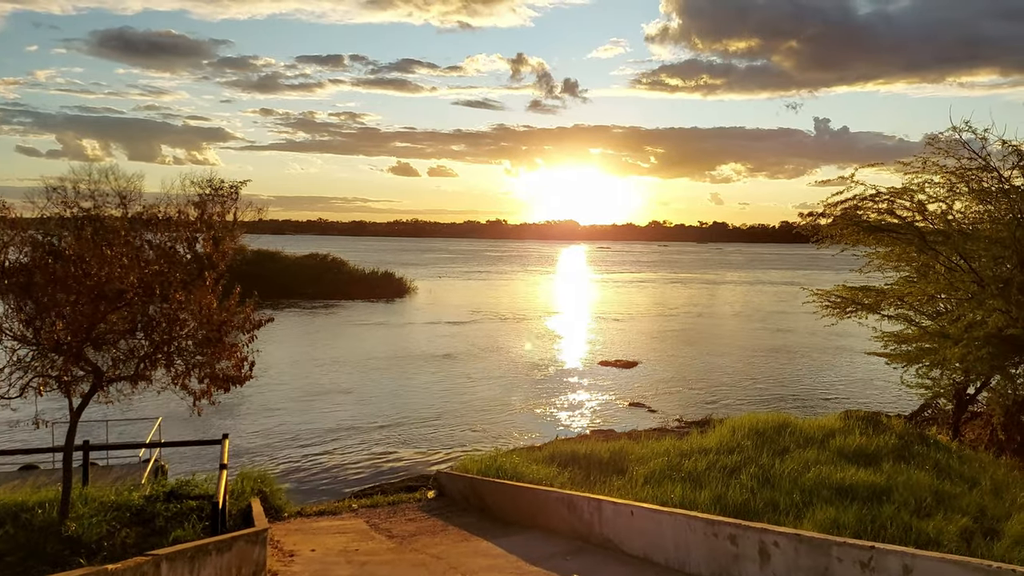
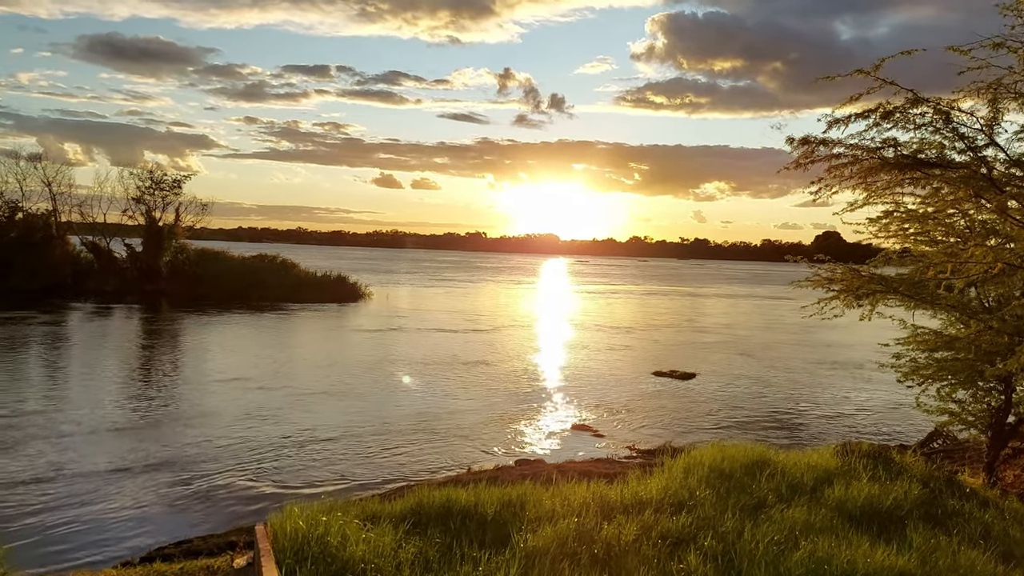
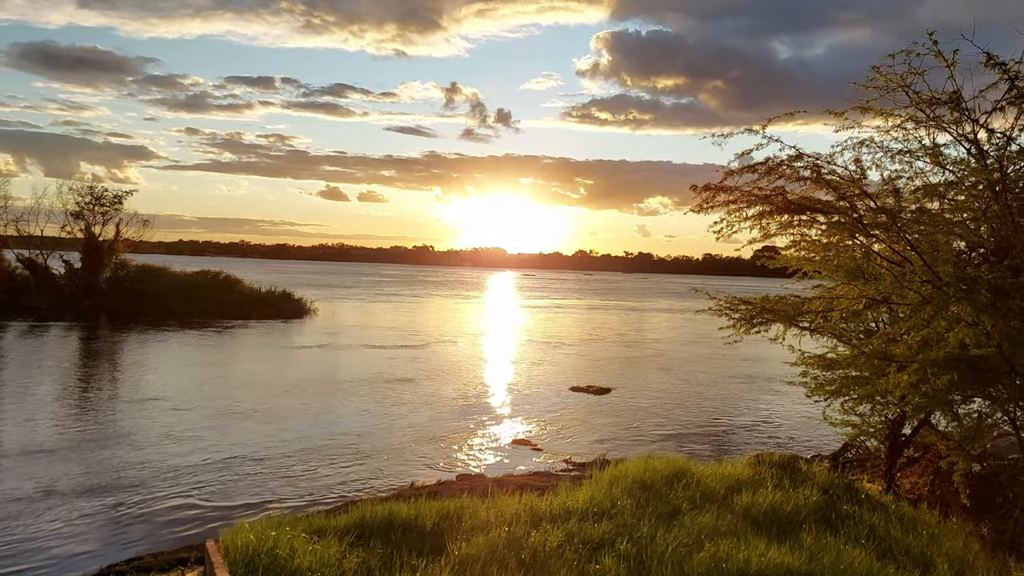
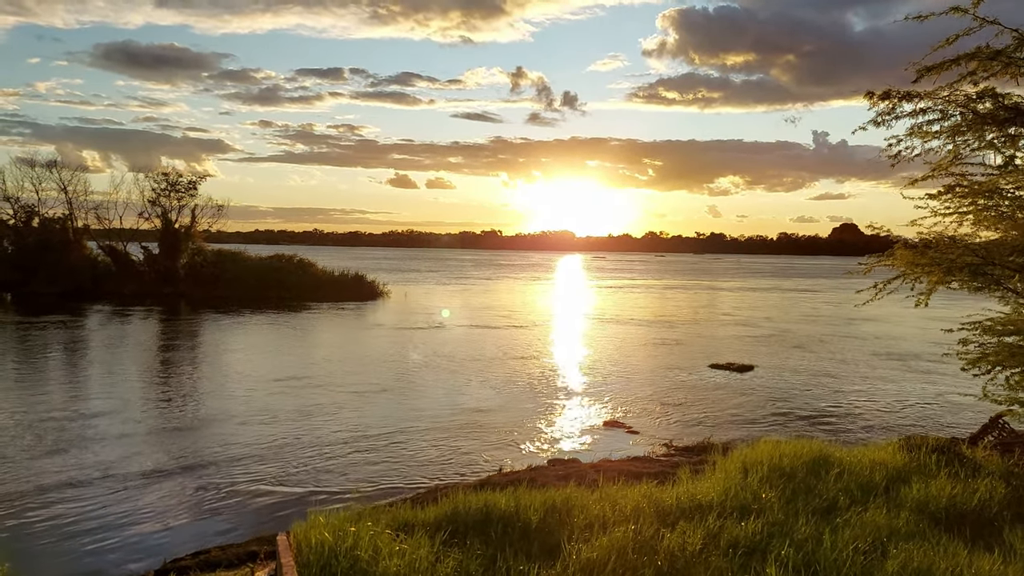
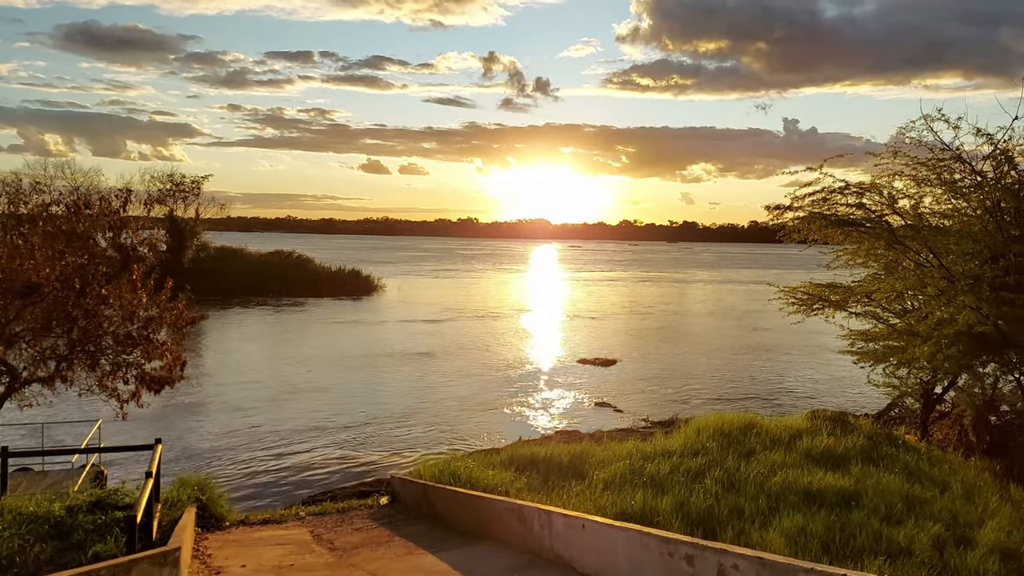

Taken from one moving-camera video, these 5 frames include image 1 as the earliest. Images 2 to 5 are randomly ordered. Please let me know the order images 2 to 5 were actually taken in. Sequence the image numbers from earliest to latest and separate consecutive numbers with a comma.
5, 3, 2, 4
